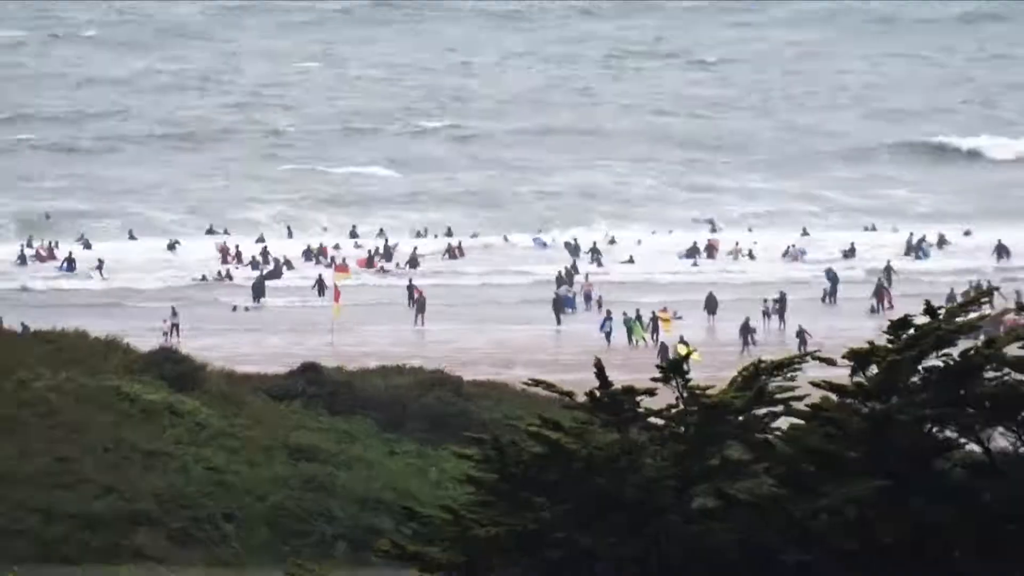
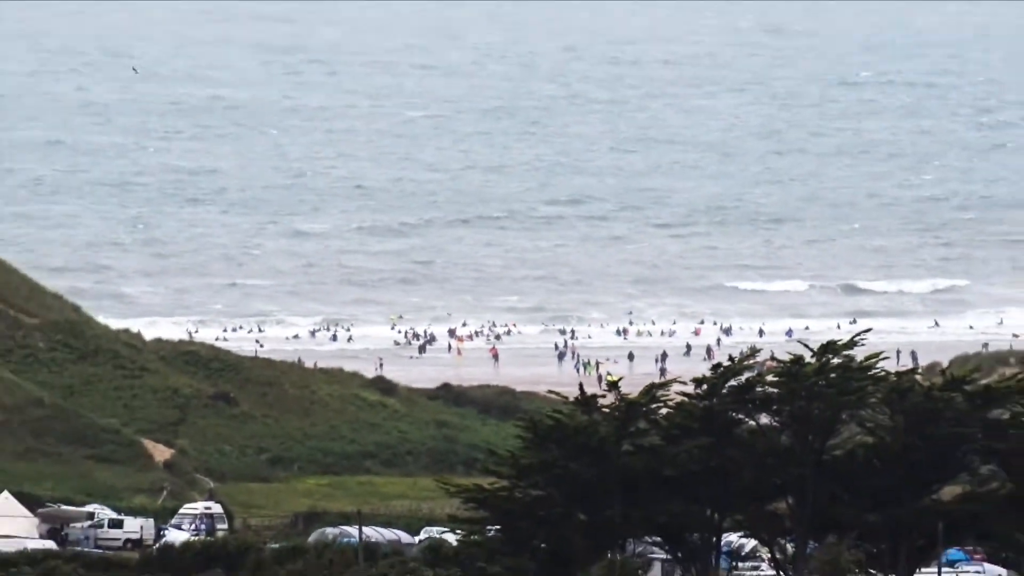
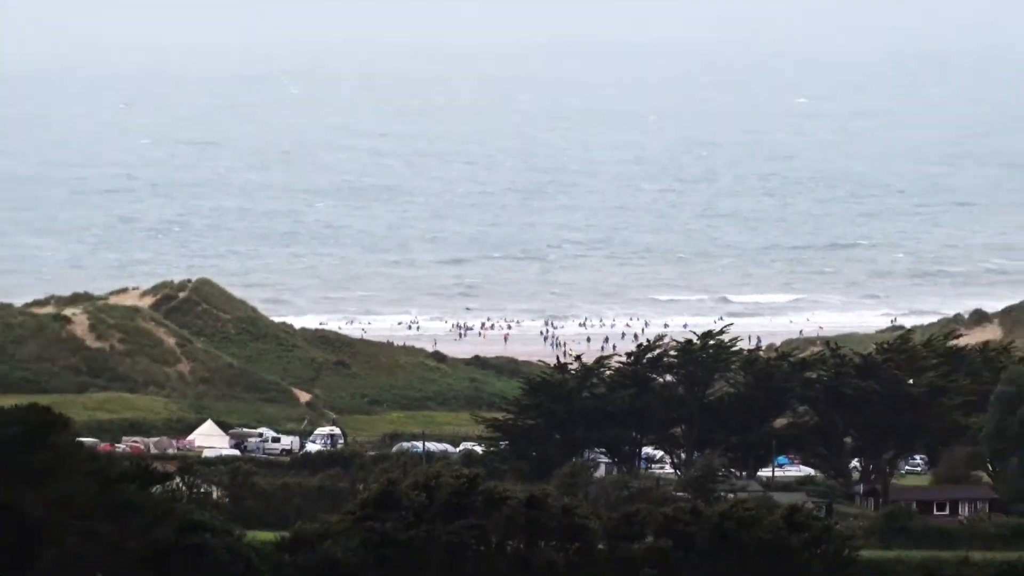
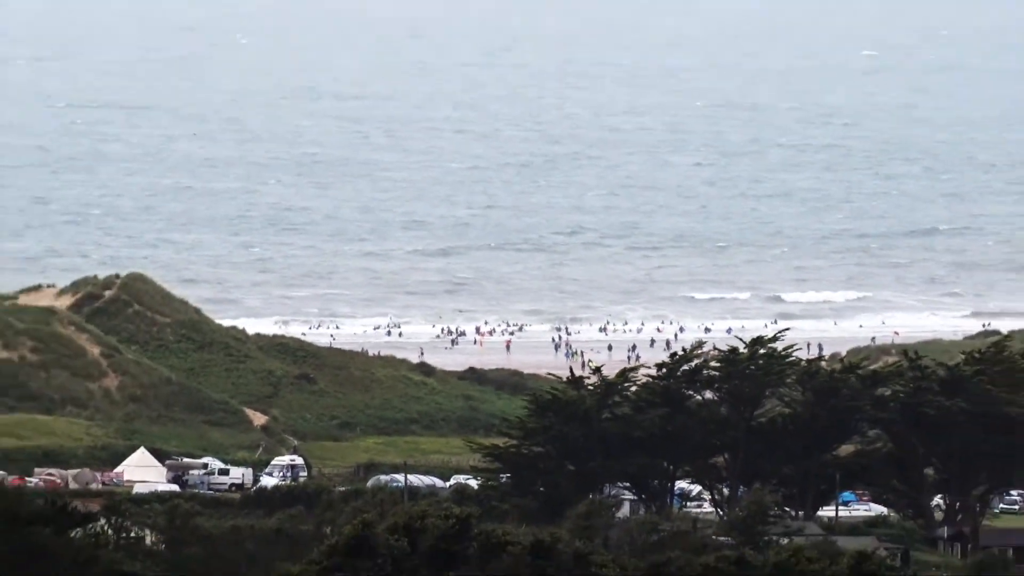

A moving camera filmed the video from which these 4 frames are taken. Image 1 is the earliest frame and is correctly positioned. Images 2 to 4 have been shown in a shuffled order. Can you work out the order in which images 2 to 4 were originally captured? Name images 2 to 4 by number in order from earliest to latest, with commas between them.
2, 4, 3
